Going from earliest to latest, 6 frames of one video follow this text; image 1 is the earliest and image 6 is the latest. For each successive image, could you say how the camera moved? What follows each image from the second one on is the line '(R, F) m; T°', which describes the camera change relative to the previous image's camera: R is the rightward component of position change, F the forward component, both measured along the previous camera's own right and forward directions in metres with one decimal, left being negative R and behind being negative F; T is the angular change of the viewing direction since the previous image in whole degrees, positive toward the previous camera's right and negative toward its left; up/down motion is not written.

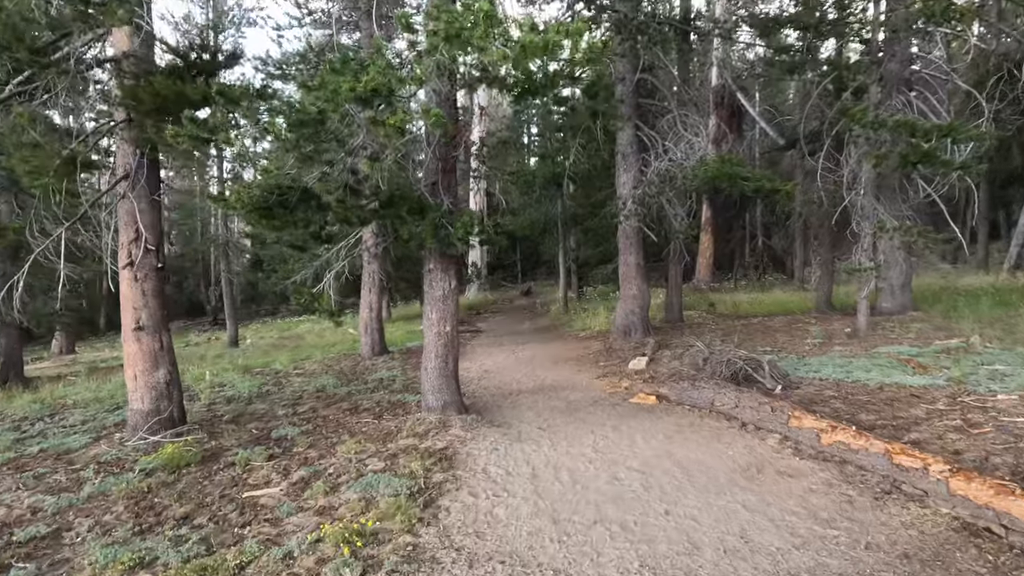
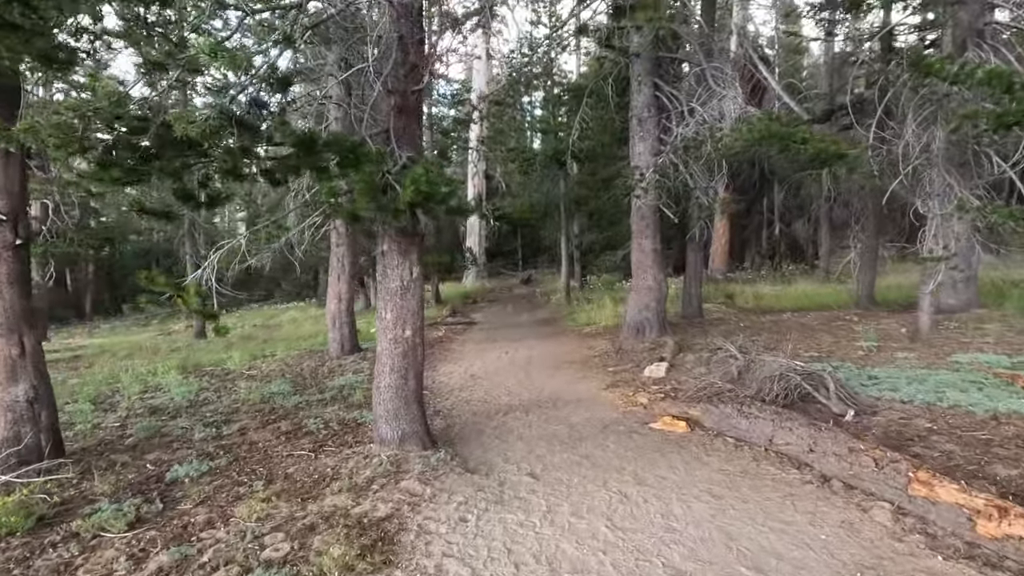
(+0.1, +1.9) m; 0°
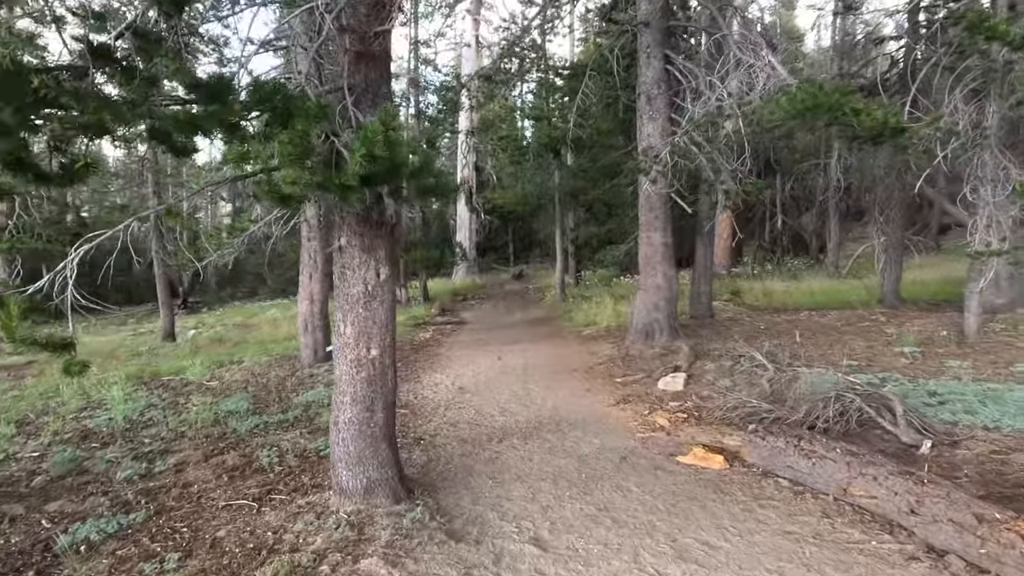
(0.0, +1.2) m; +1°
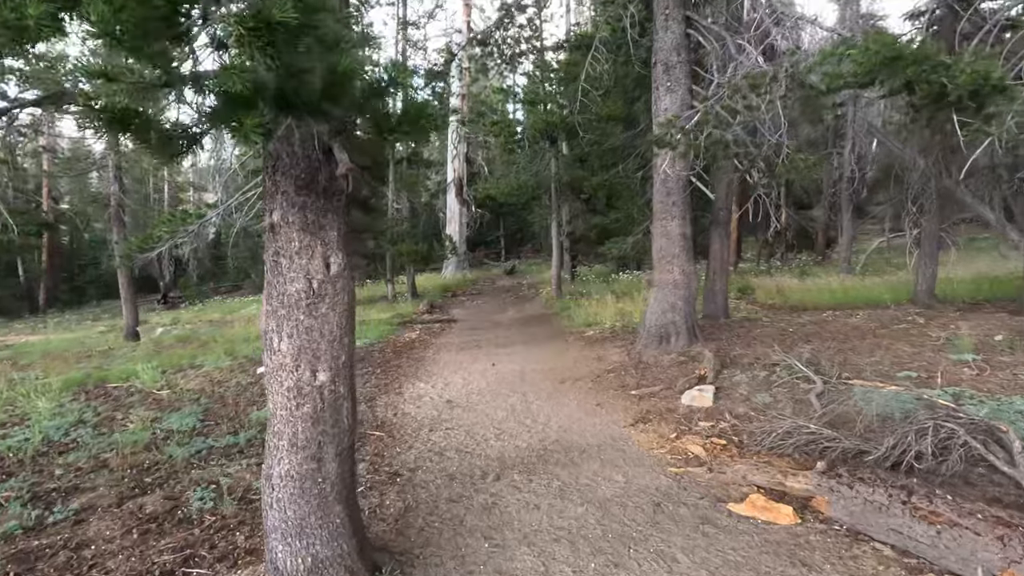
(-0.1, +1.2) m; +1°
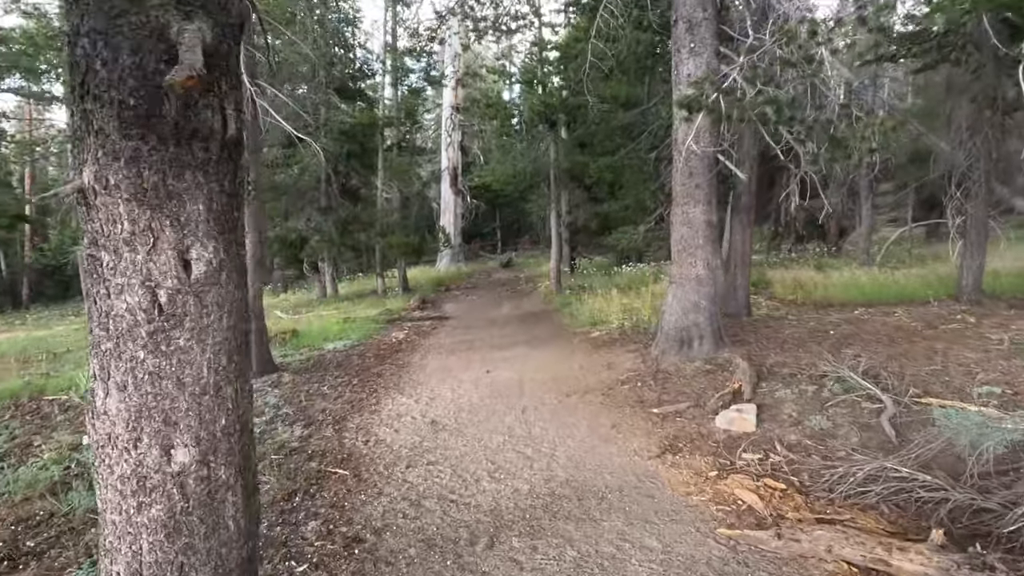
(0.0, +1.2) m; 0°
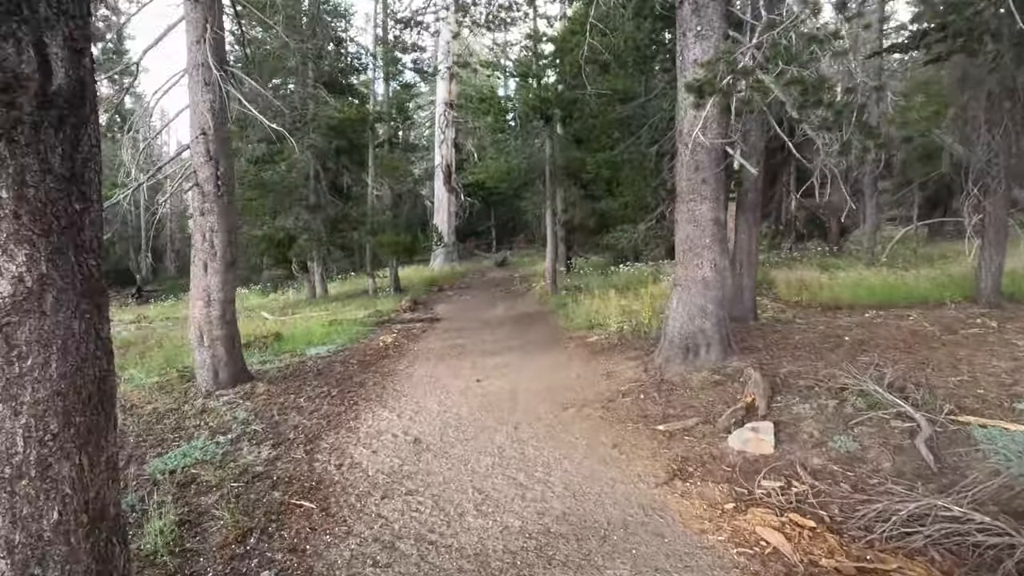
(0.0, +0.5) m; 0°
